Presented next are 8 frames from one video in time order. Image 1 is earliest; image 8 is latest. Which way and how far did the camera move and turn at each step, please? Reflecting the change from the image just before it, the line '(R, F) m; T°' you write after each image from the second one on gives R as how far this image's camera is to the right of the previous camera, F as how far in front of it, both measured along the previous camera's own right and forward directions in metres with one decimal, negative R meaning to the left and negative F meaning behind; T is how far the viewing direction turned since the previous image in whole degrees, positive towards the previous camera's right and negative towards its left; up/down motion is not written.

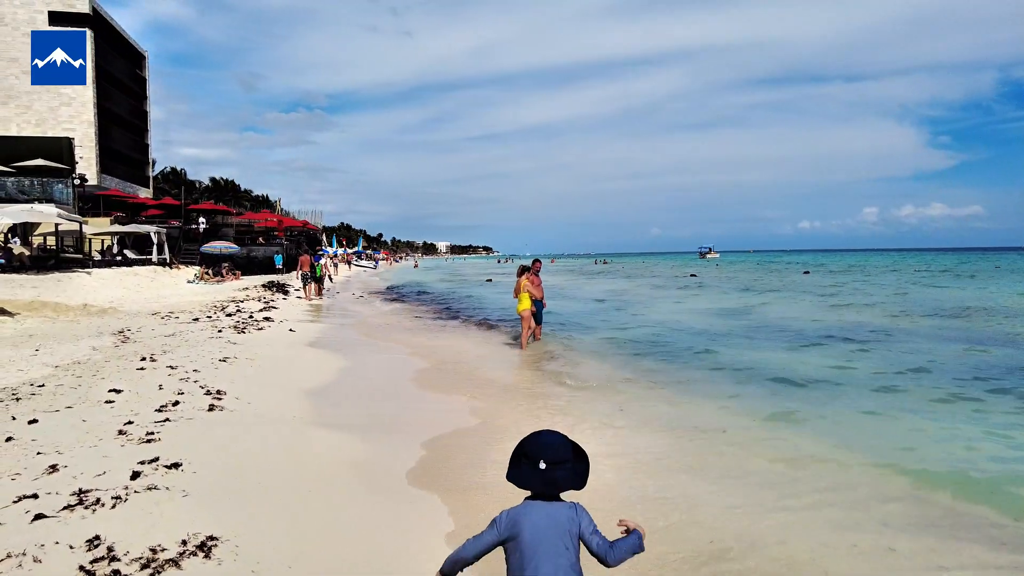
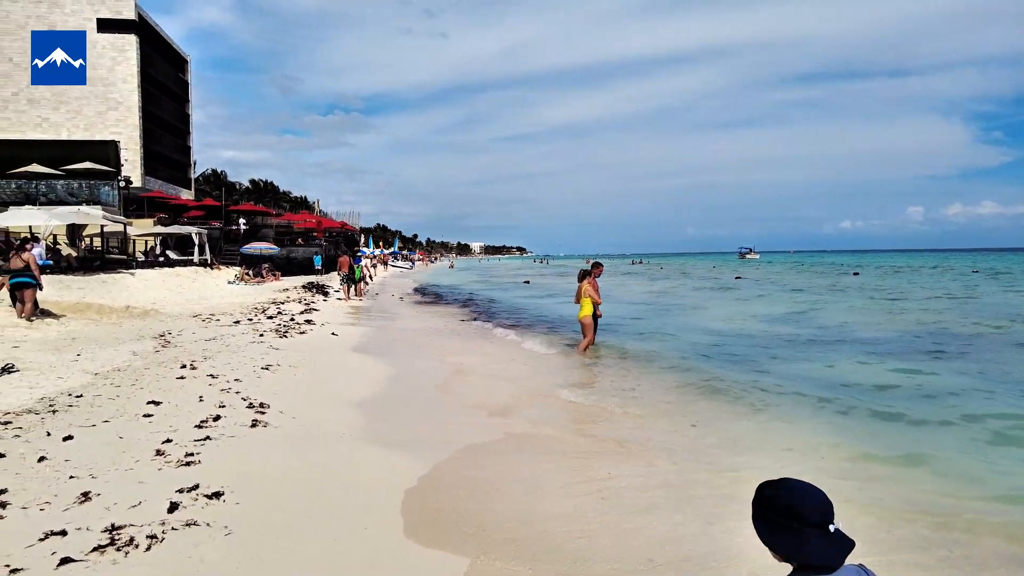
(-0.3, +0.5) m; -3°
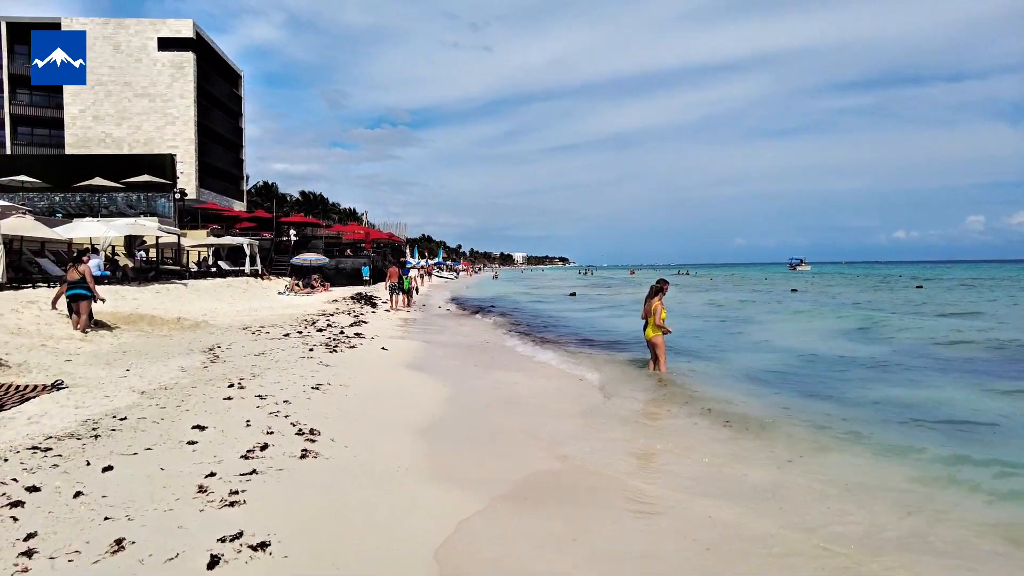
(-0.2, +0.5) m; -4°
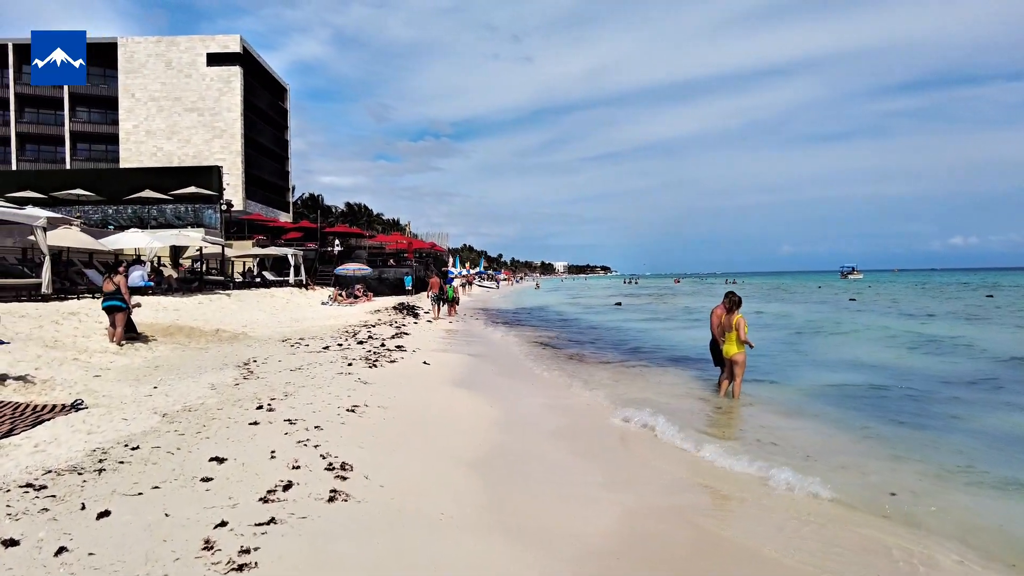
(-0.1, +0.8) m; -4°
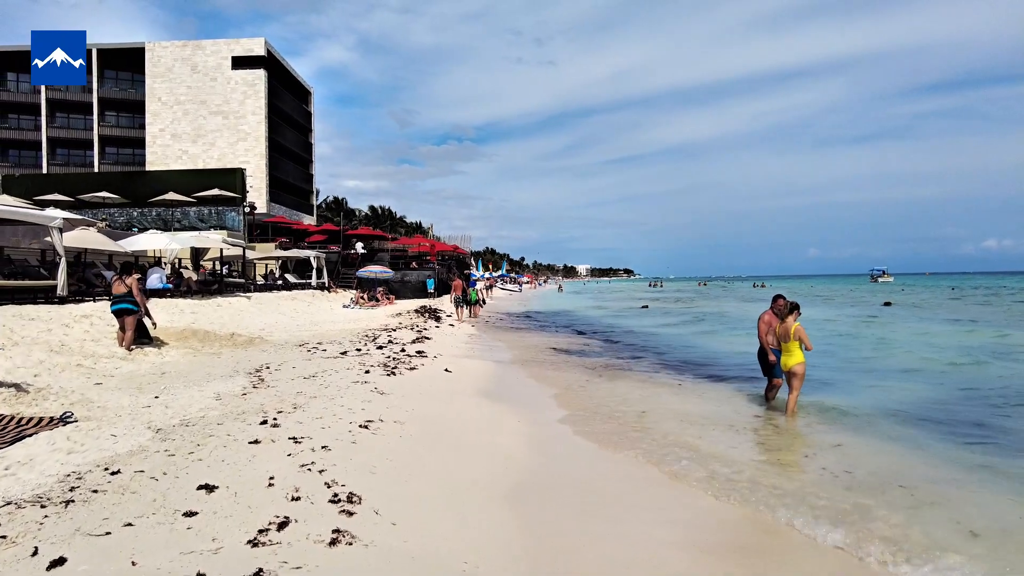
(-0.1, +0.7) m; -2°
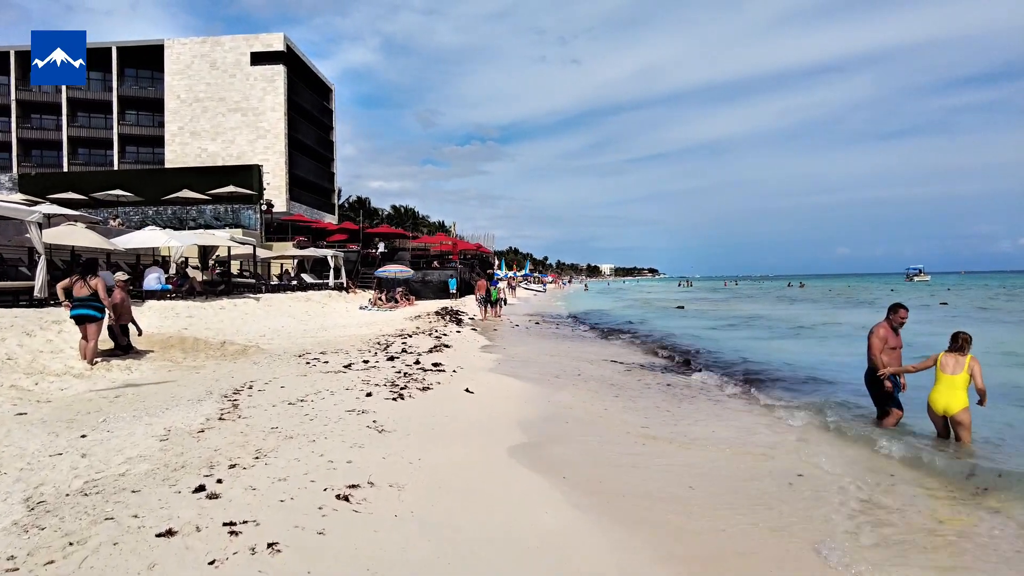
(-0.2, +1.8) m; -2°
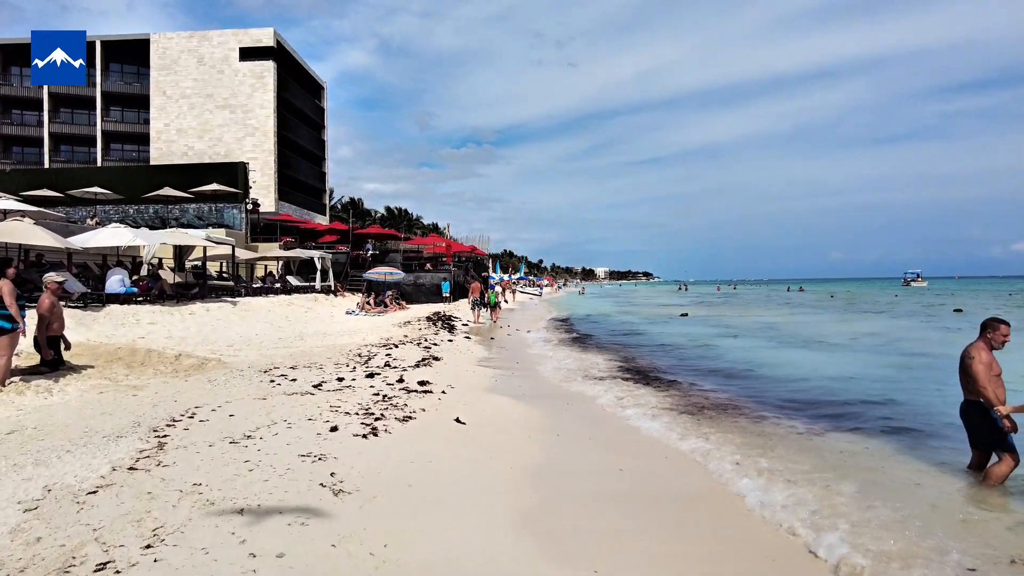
(-0.1, +1.4) m; 0°
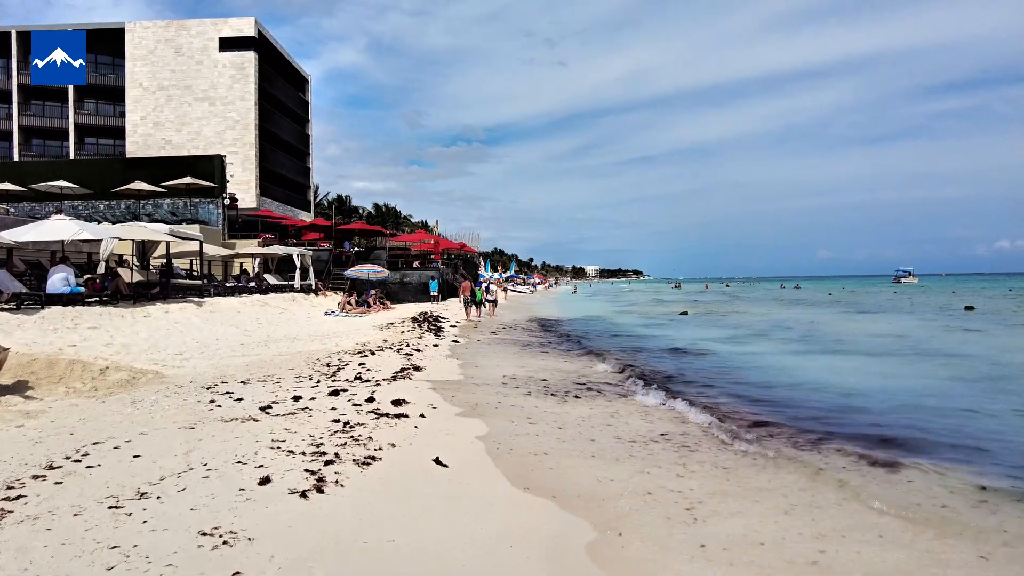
(-0.1, +1.6) m; +1°
